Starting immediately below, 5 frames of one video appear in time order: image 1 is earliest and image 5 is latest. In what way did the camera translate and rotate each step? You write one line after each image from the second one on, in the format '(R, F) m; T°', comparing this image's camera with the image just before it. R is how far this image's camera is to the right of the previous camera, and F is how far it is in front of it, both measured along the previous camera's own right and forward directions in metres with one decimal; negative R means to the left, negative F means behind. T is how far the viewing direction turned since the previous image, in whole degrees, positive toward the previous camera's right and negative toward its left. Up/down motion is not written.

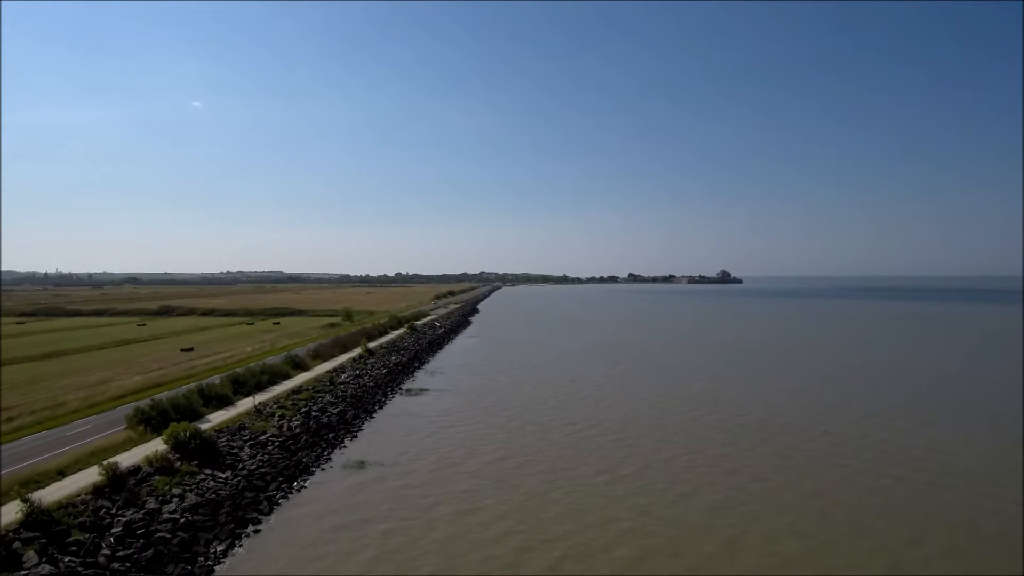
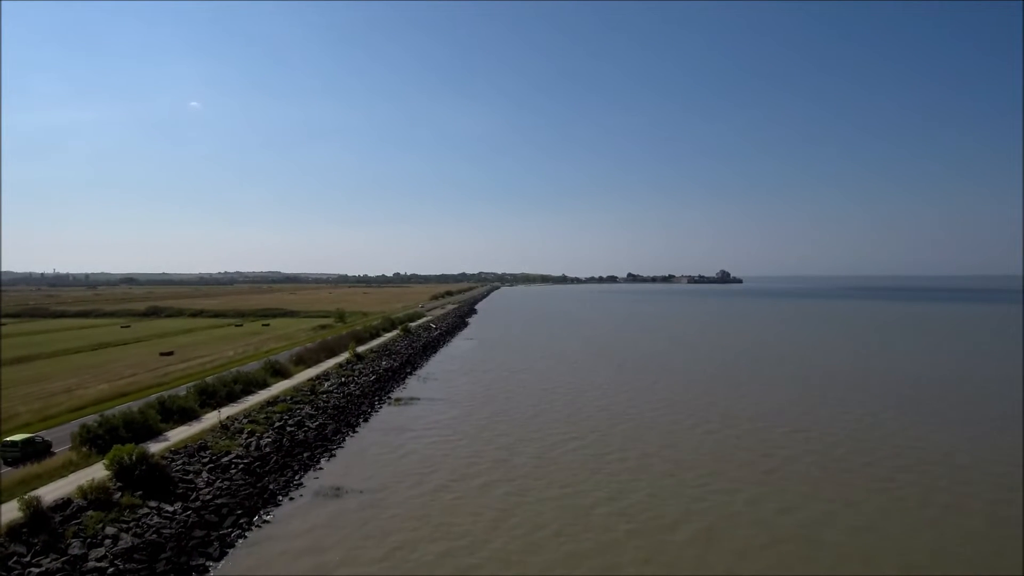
(0.0, +1.6) m; 0°
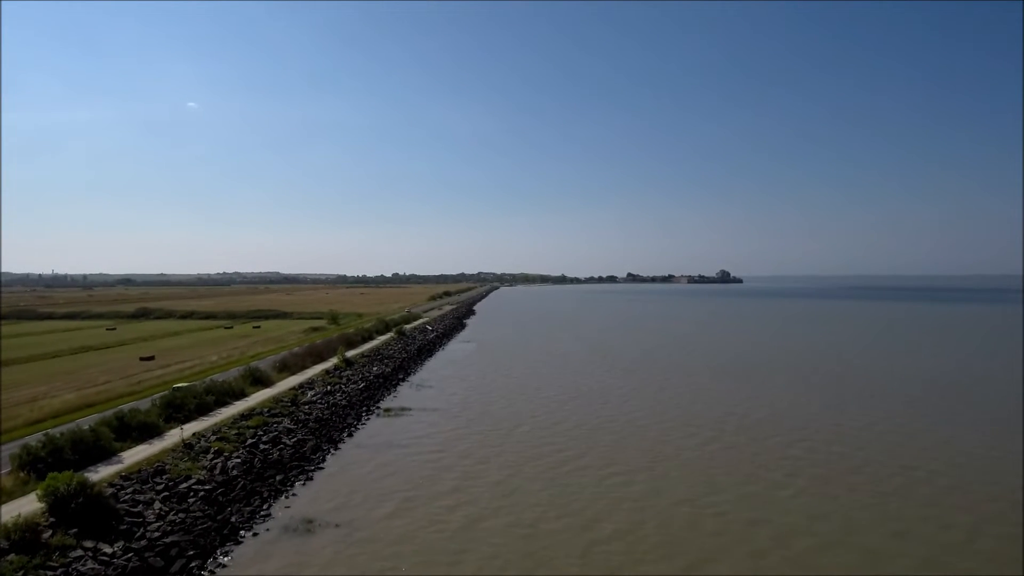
(0.0, +1.4) m; 0°
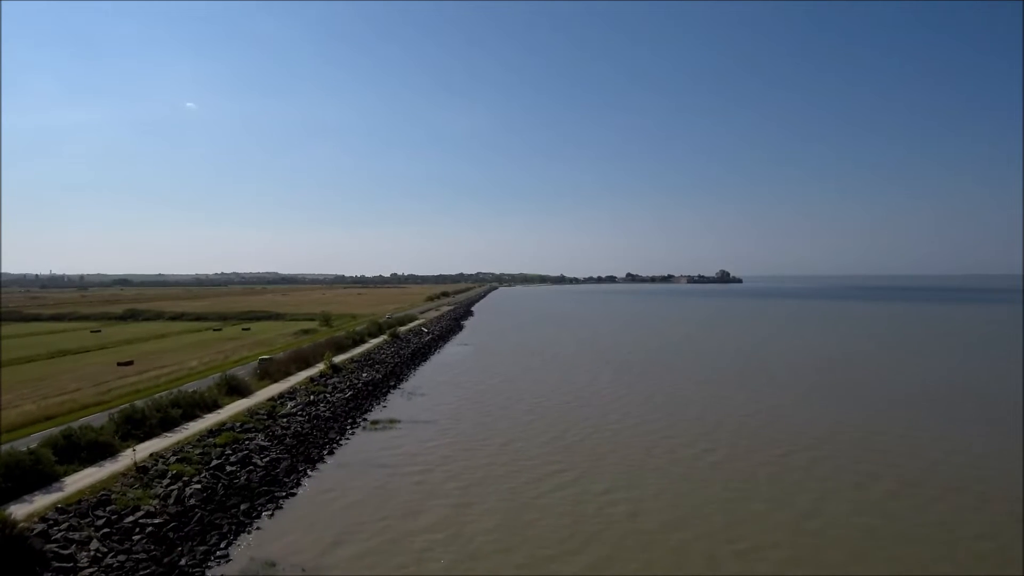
(0.0, +1.3) m; 0°
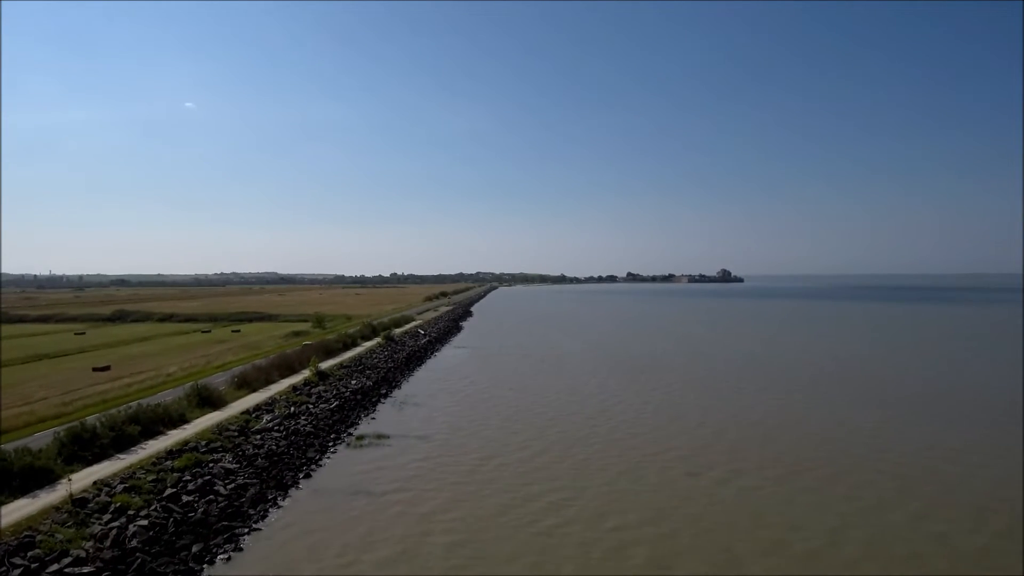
(0.0, +1.4) m; 0°
